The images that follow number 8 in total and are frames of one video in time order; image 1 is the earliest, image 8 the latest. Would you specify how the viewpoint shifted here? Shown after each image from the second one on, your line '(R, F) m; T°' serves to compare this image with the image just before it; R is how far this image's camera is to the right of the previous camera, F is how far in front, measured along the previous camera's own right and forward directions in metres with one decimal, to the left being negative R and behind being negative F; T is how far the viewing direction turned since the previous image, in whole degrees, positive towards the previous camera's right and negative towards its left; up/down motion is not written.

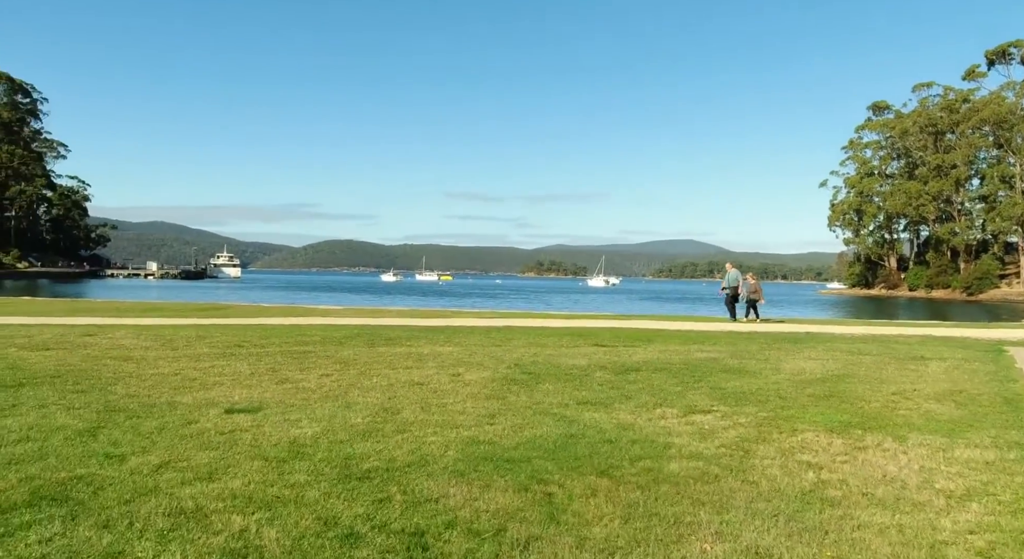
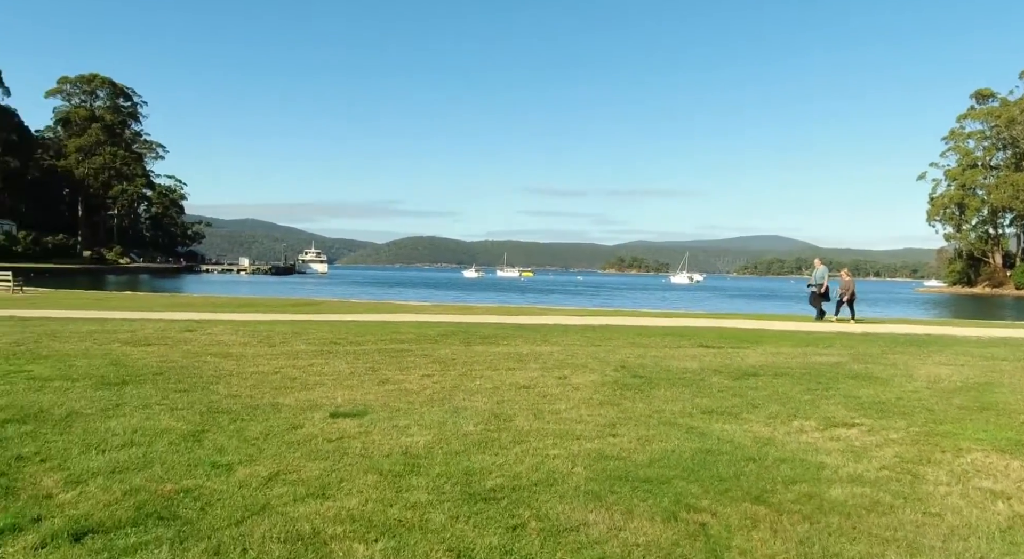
(-0.5, +0.7) m; -6°
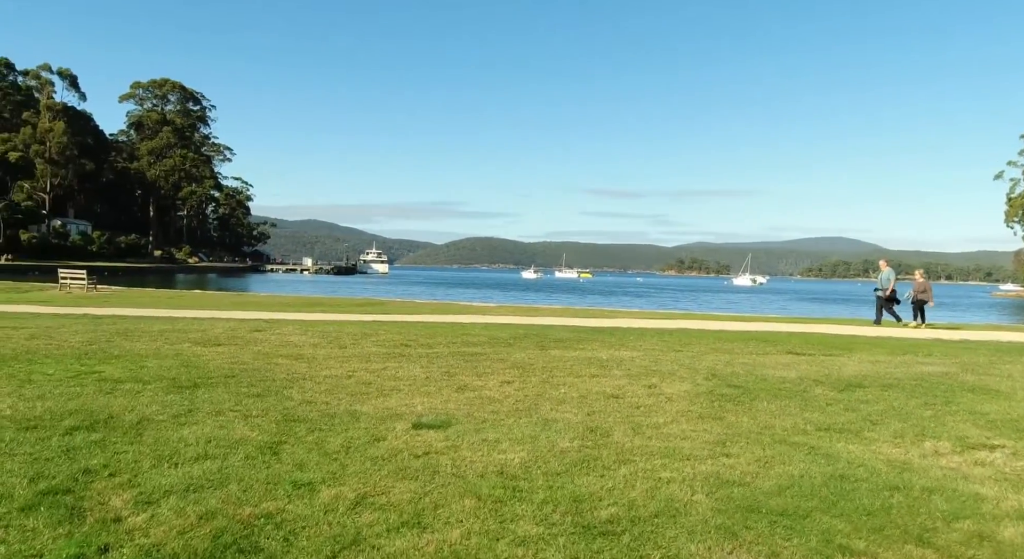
(-0.4, +0.7) m; -4°
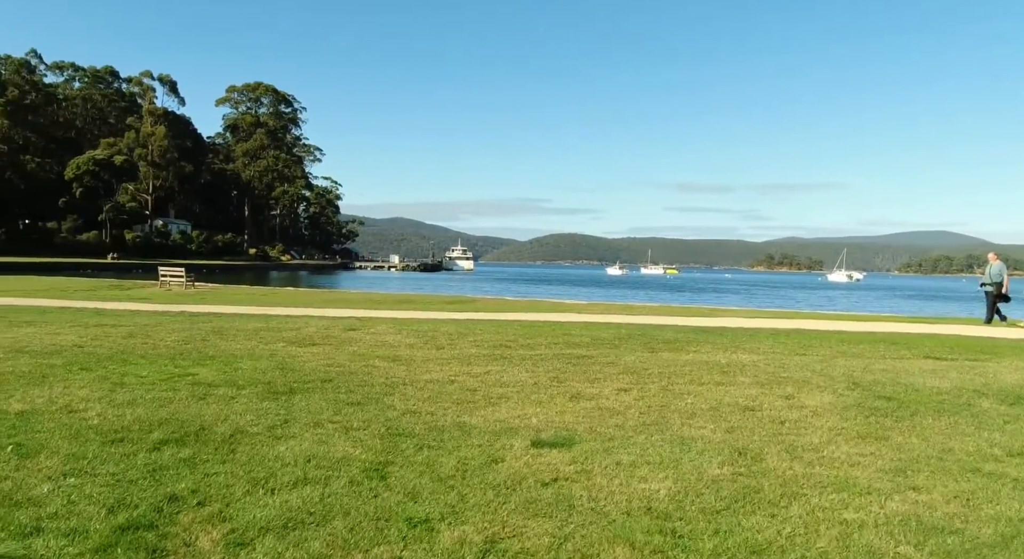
(-0.4, +0.9) m; -6°
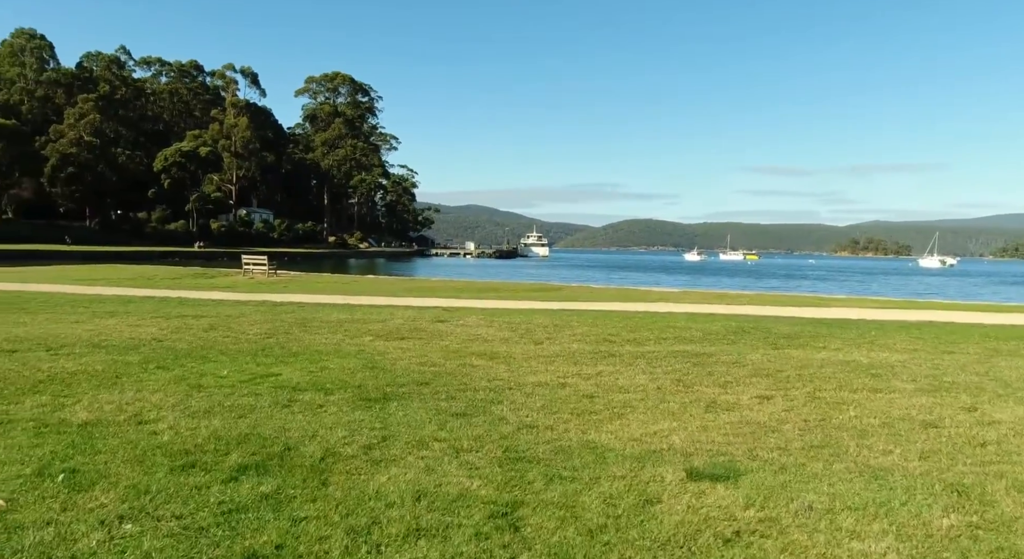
(-0.5, +1.2) m; -6°
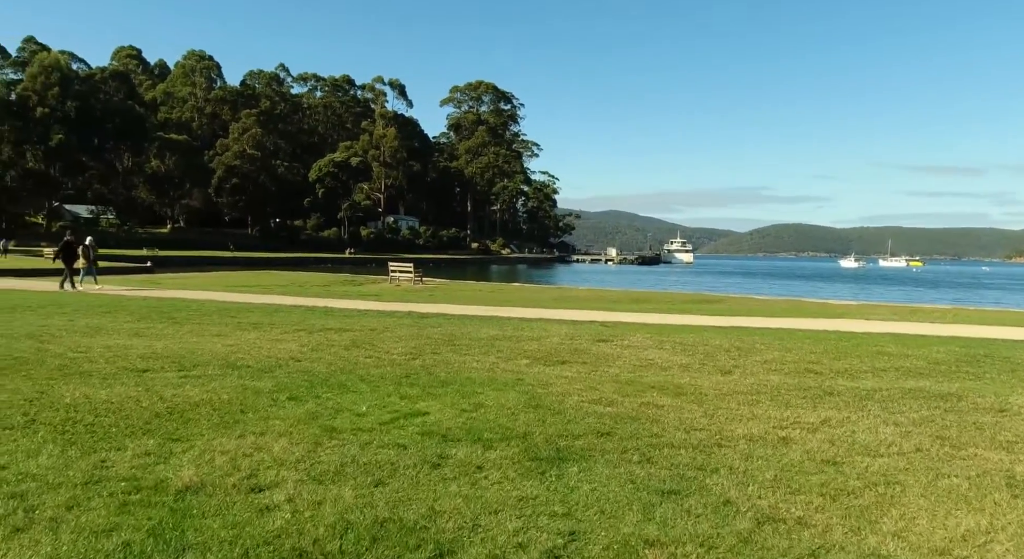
(-0.5, +1.6) m; -11°
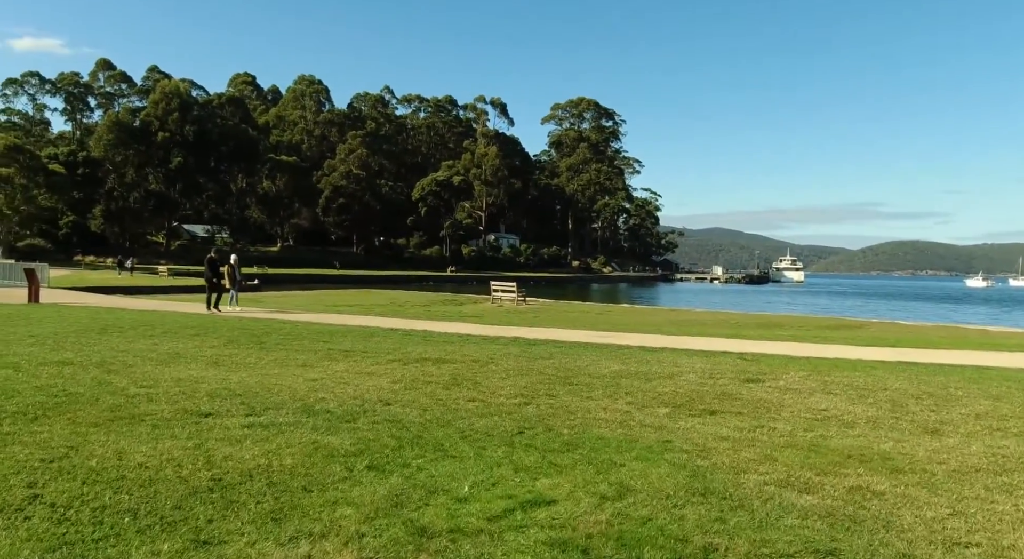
(-0.4, +1.7) m; -8°
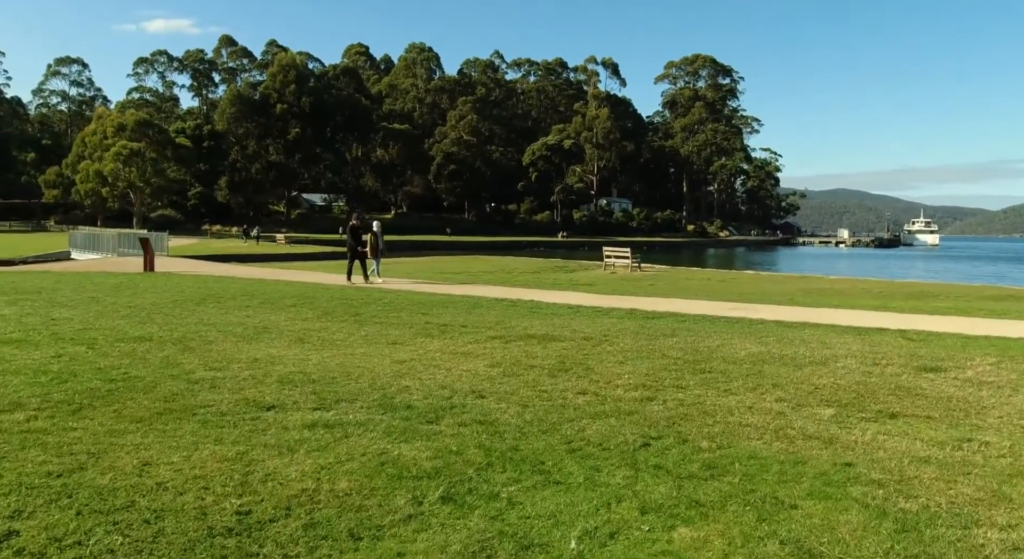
(-0.1, +1.4) m; -9°
